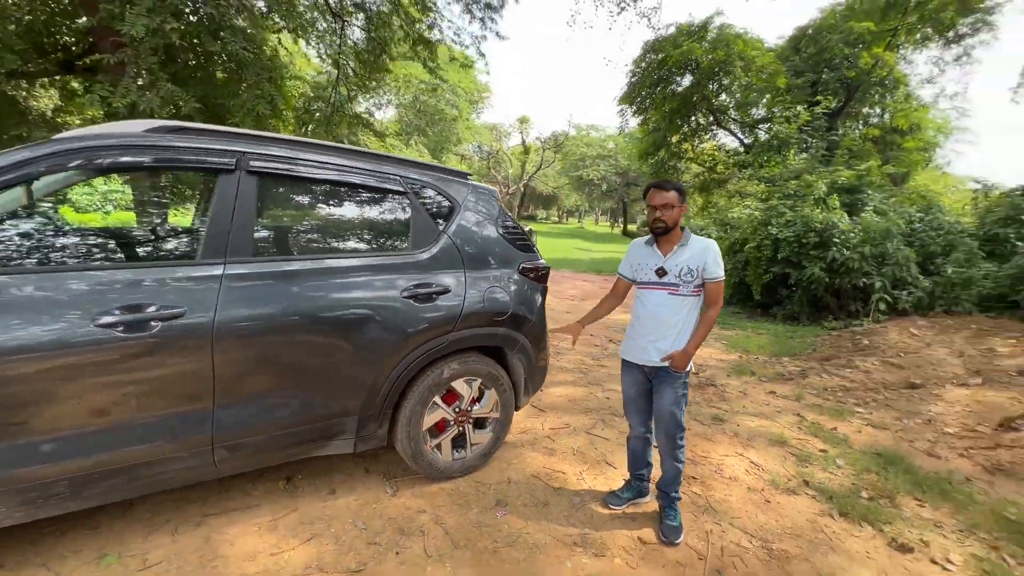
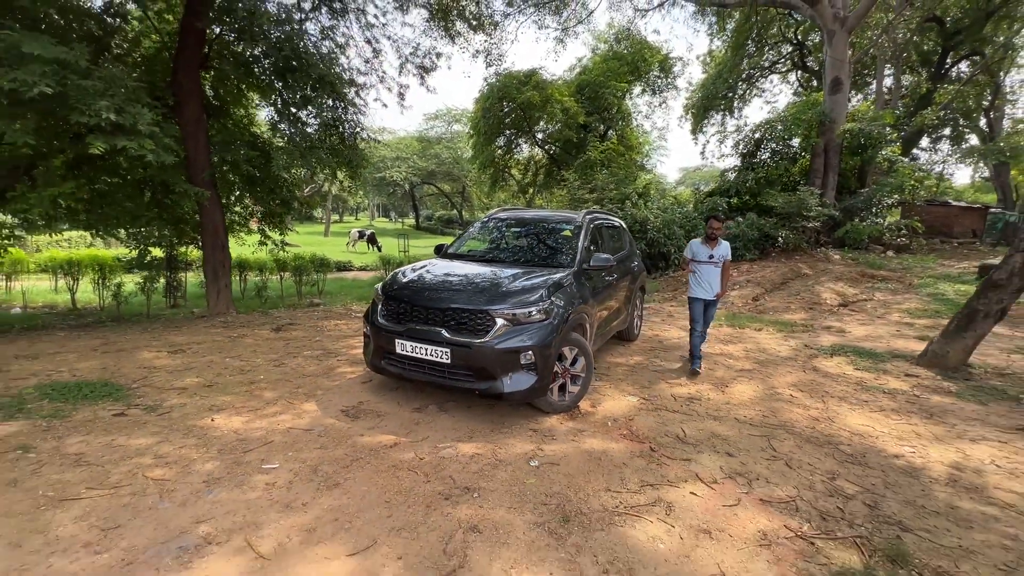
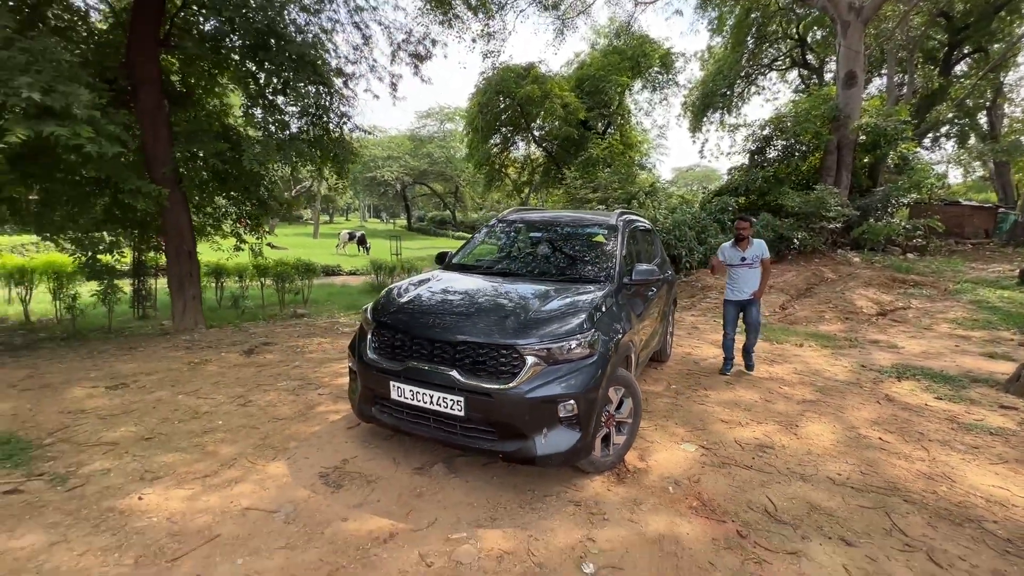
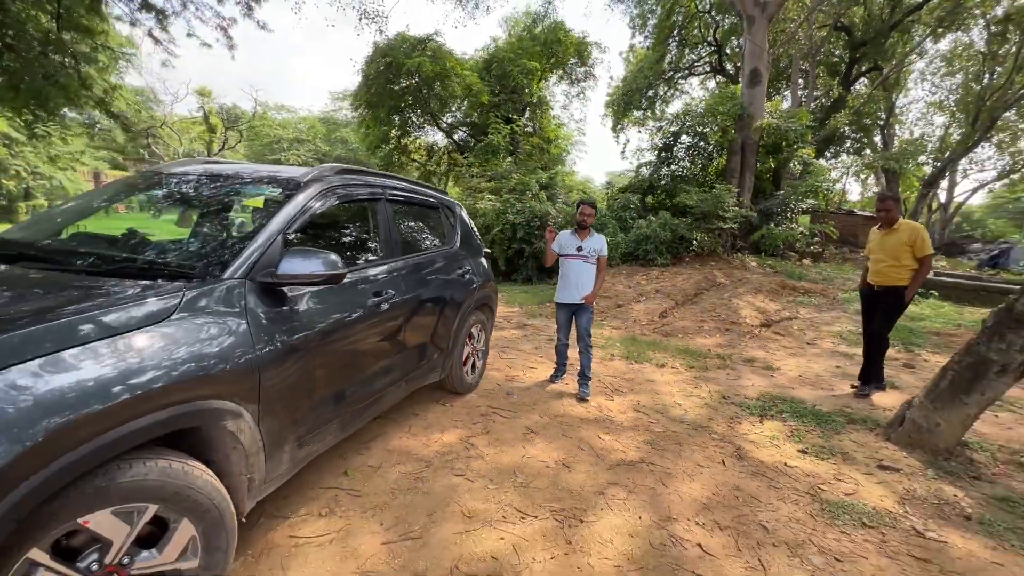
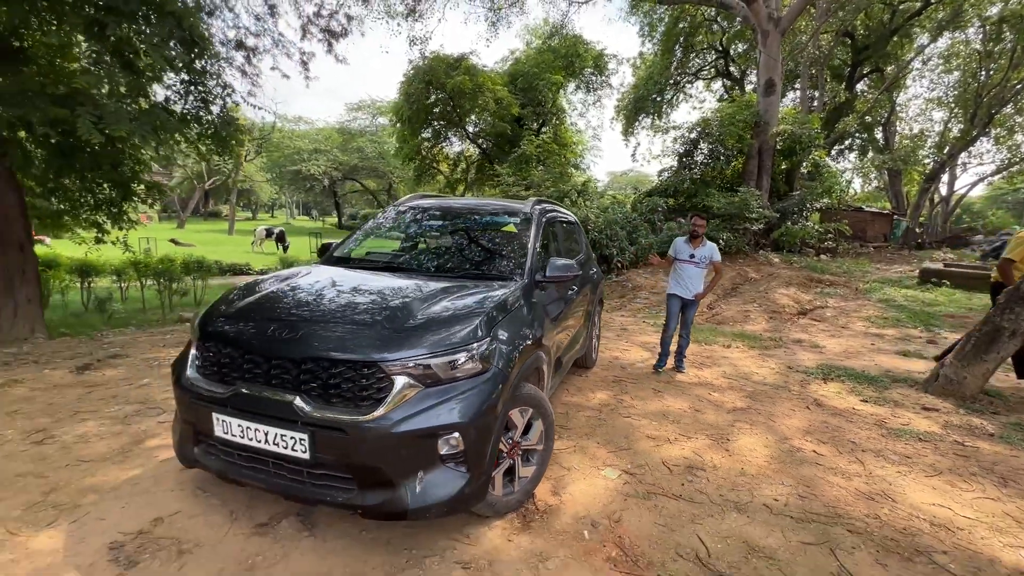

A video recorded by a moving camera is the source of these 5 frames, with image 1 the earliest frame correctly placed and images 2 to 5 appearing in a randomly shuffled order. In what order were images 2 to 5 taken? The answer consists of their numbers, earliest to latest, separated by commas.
4, 5, 3, 2
